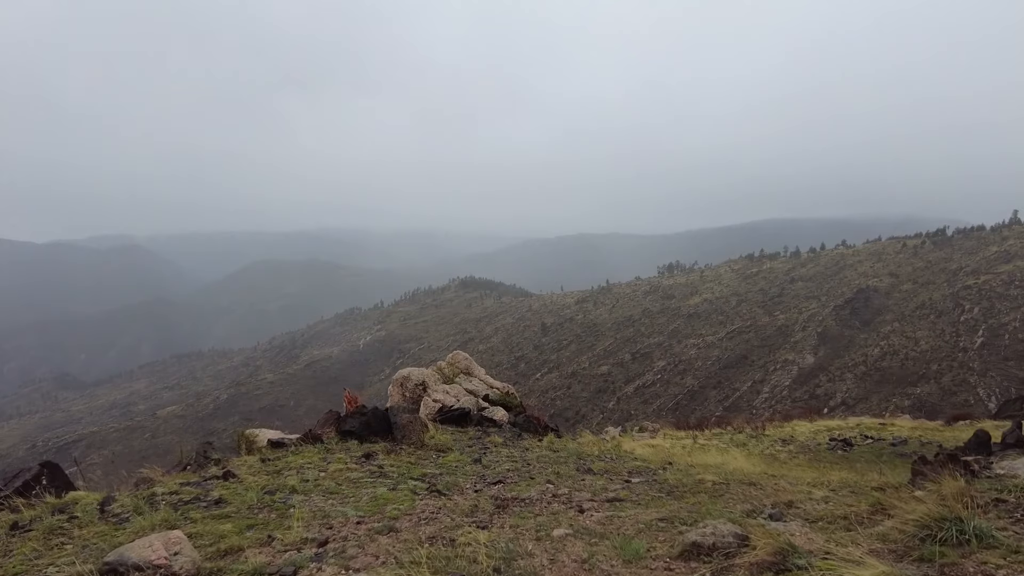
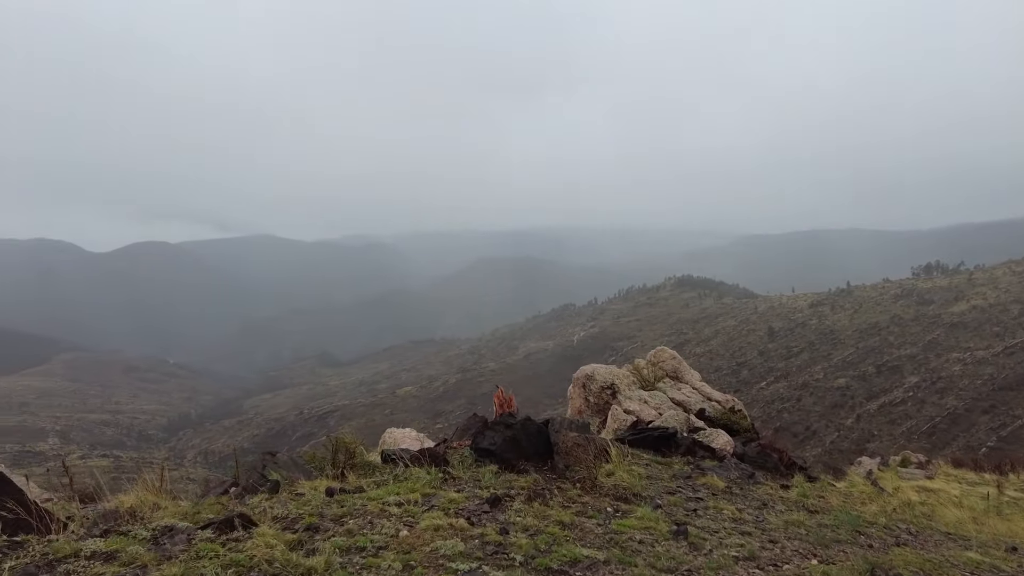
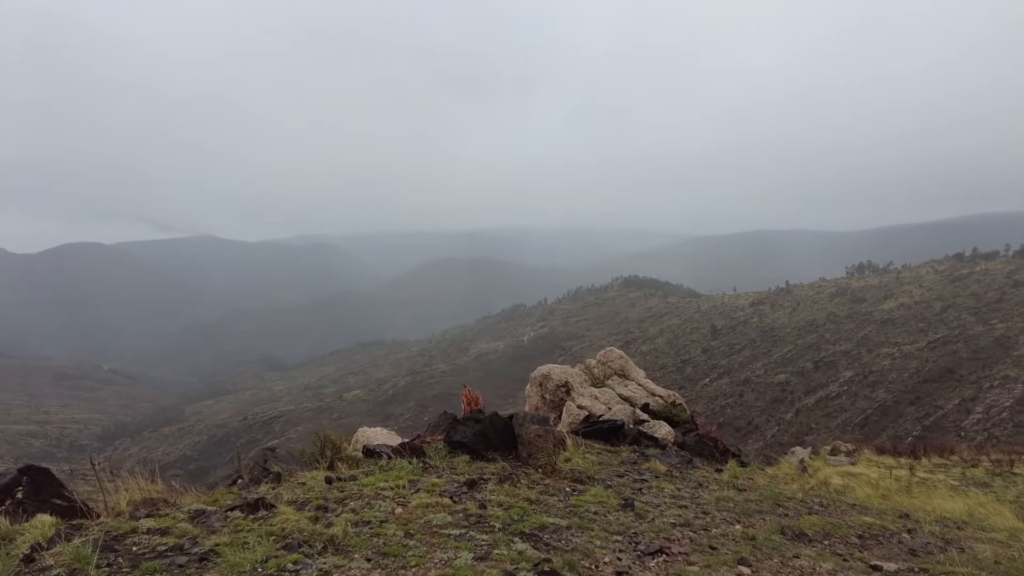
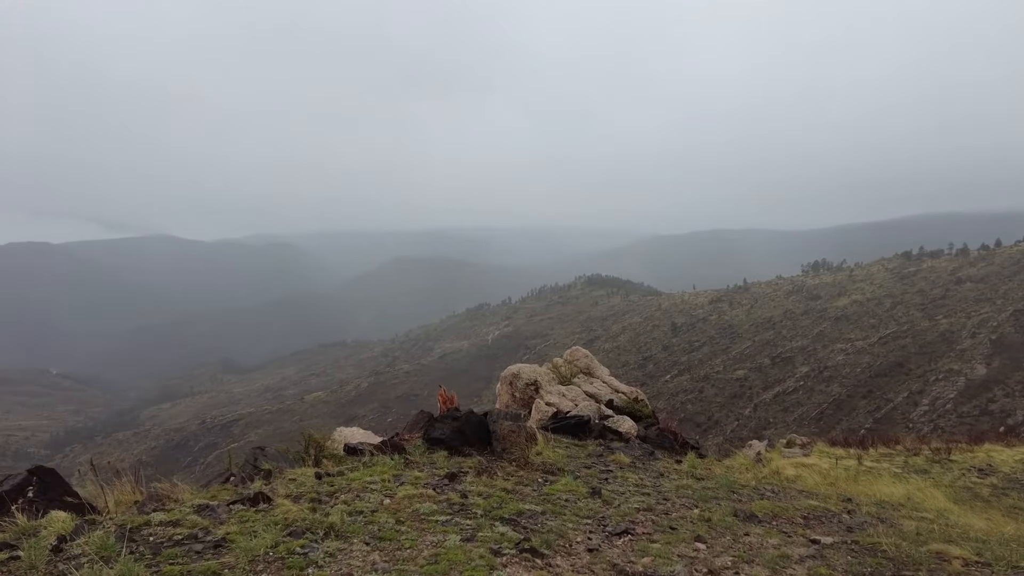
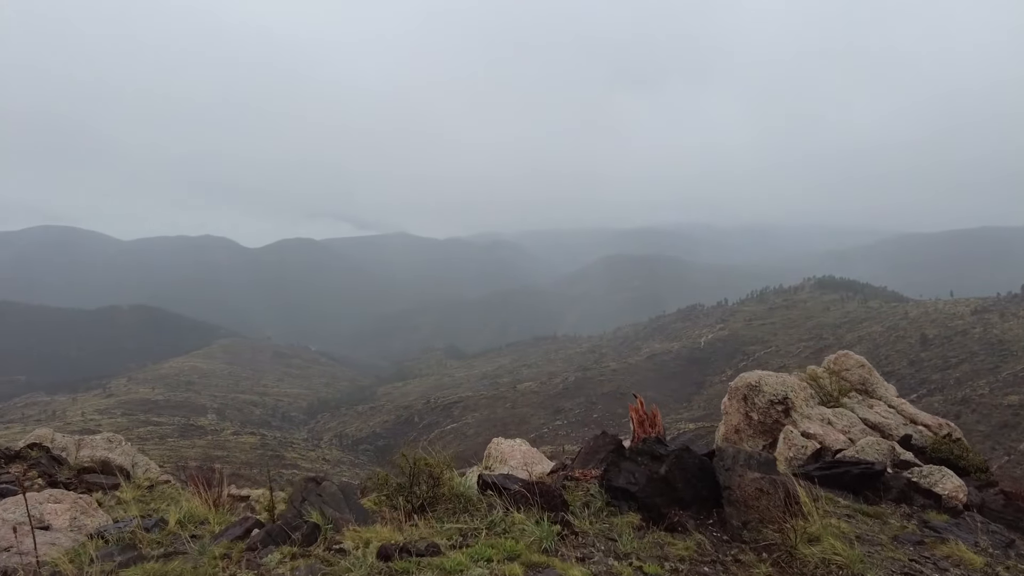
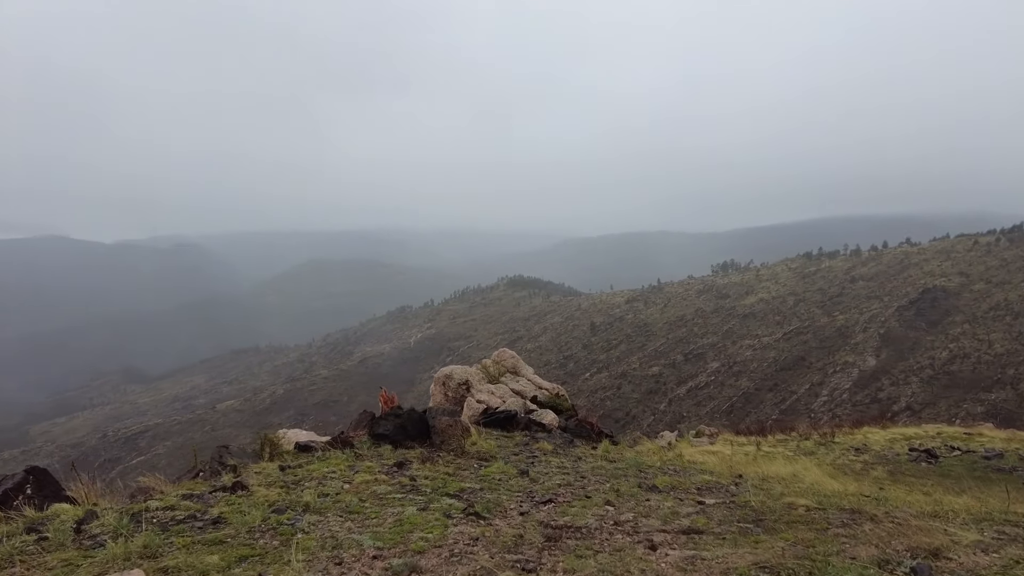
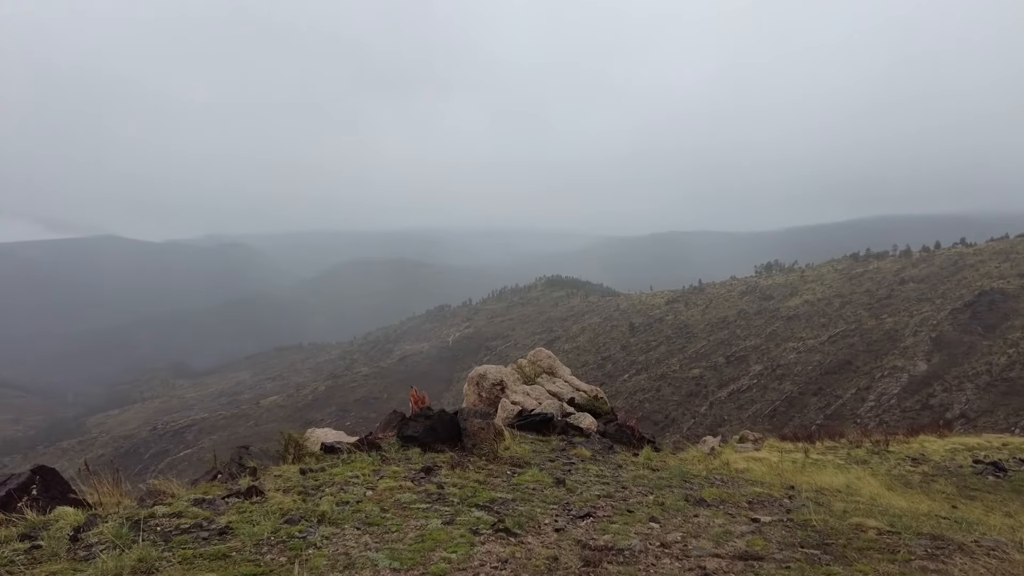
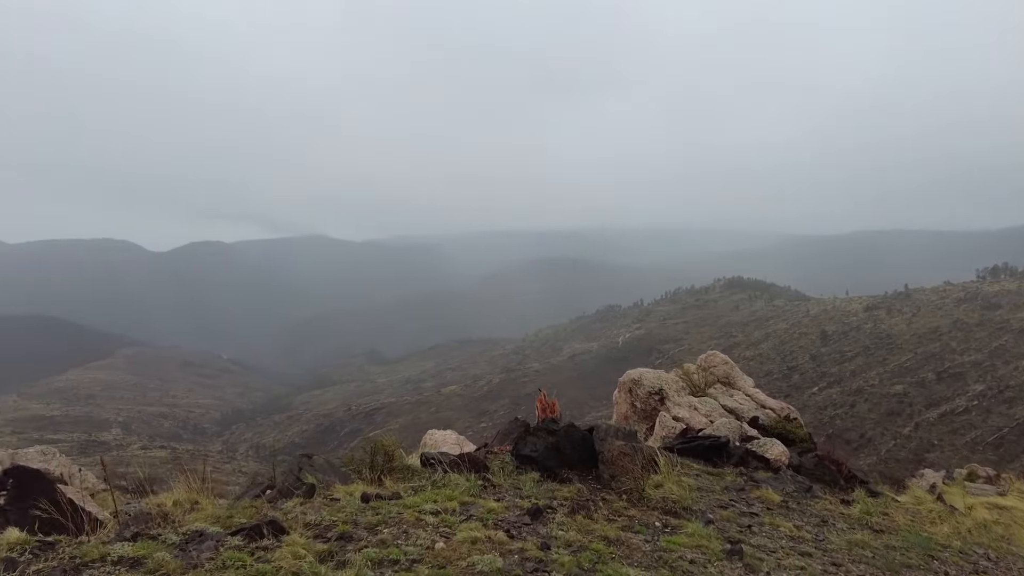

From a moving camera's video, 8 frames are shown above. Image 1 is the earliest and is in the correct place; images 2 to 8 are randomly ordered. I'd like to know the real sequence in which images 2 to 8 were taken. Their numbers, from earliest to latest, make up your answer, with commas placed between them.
6, 7, 4, 3, 2, 8, 5
